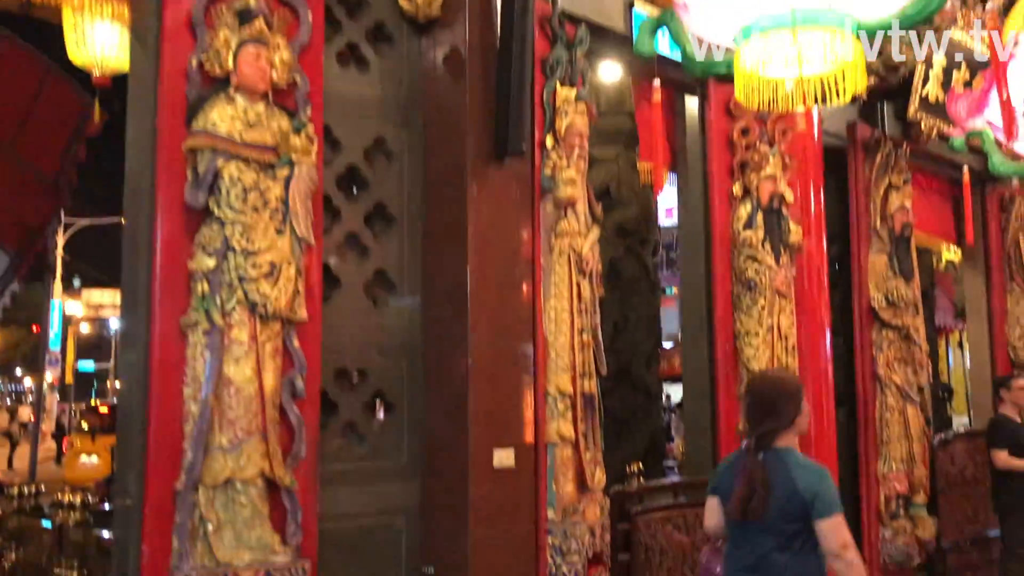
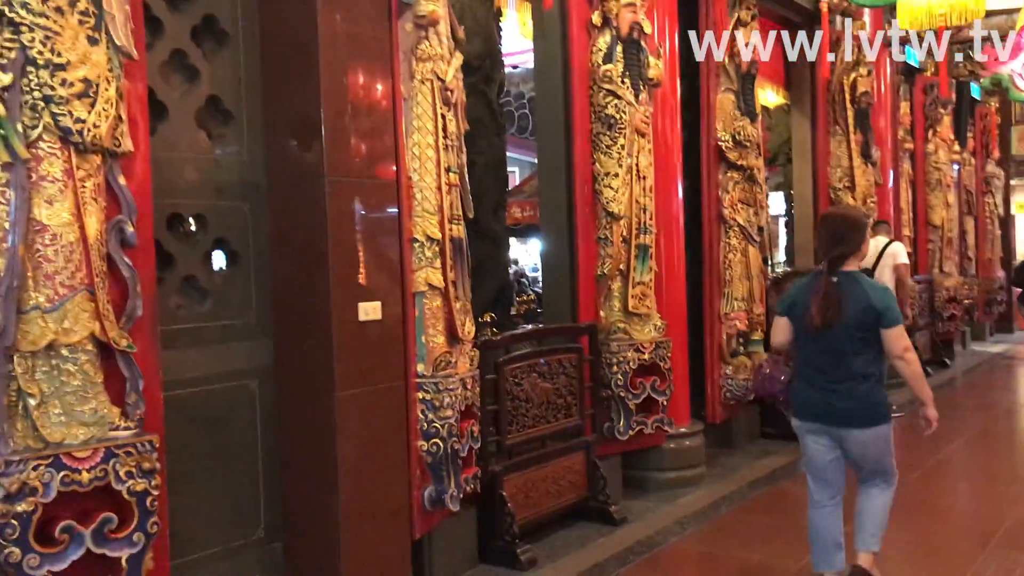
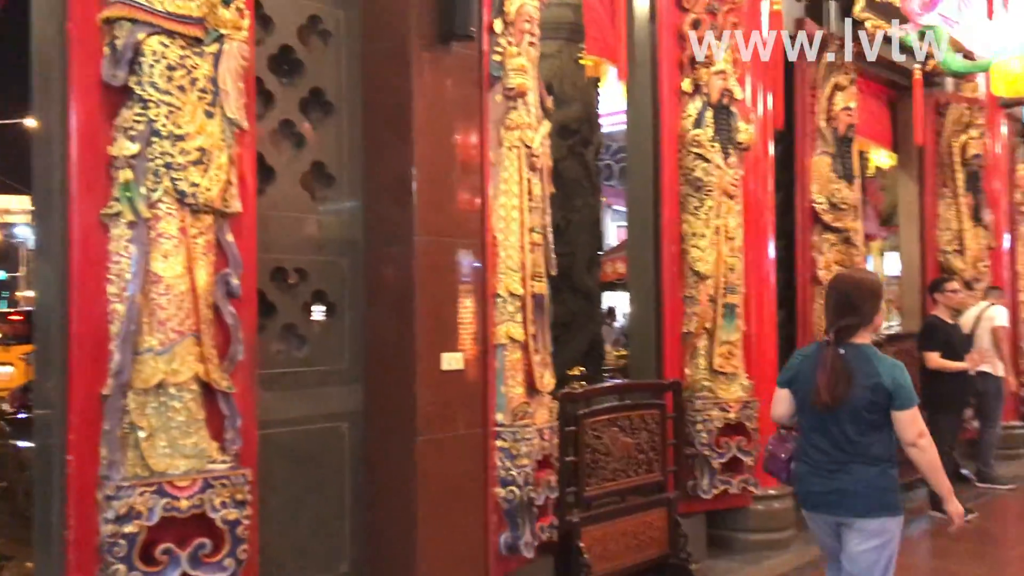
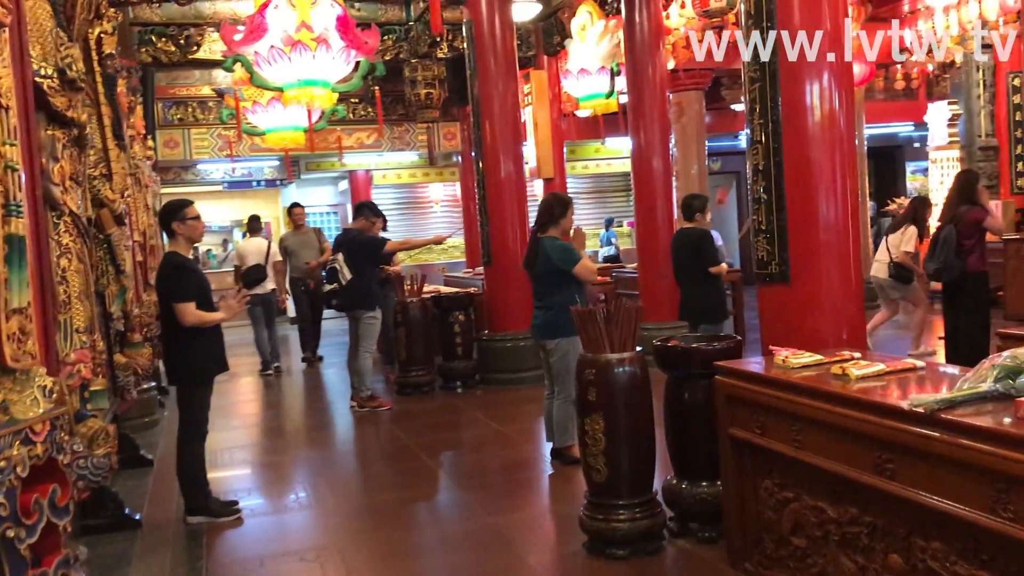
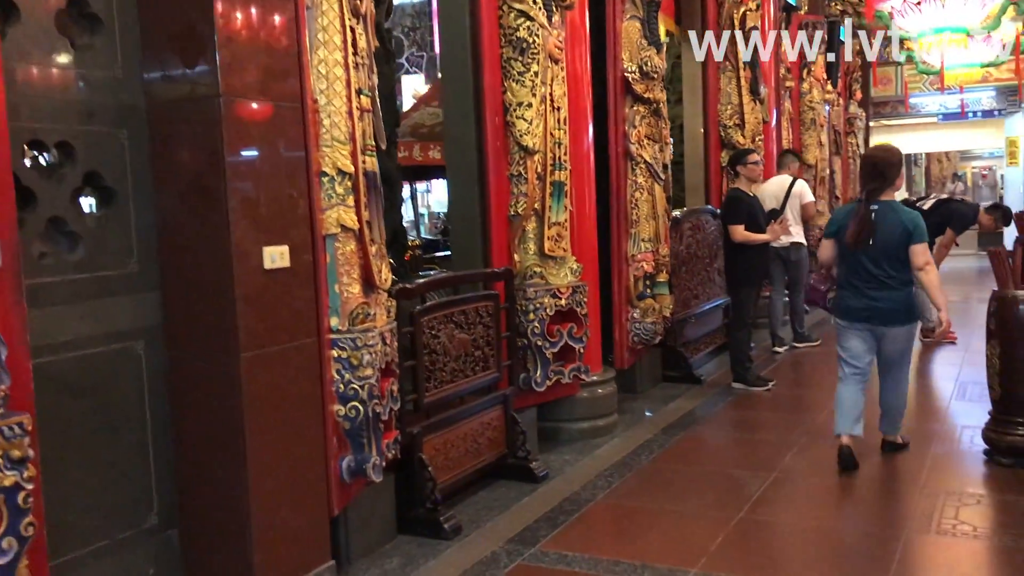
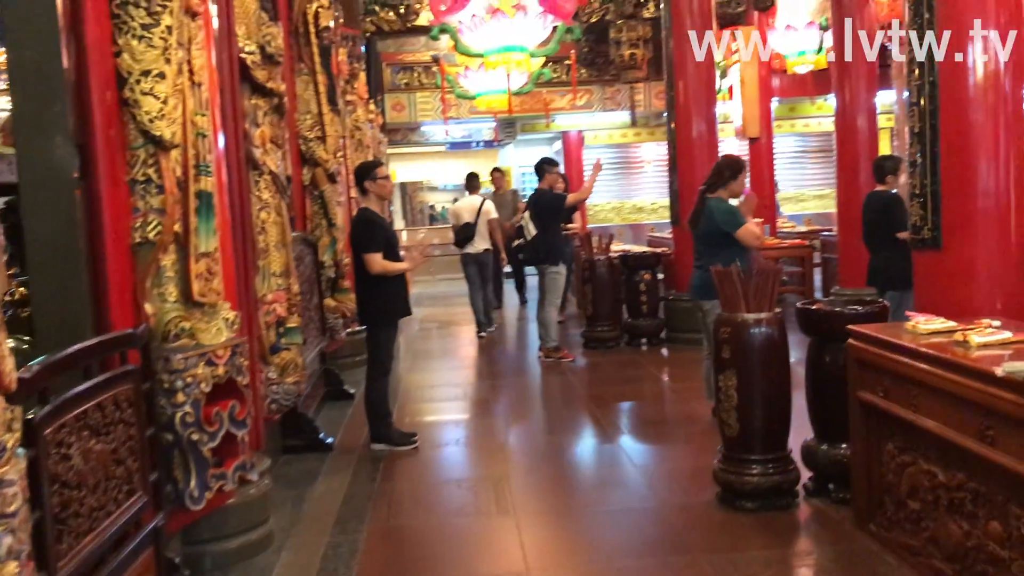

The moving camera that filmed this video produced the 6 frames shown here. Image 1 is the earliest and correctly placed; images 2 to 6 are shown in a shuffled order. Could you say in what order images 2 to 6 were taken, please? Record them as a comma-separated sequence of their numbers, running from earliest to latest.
3, 2, 5, 6, 4
